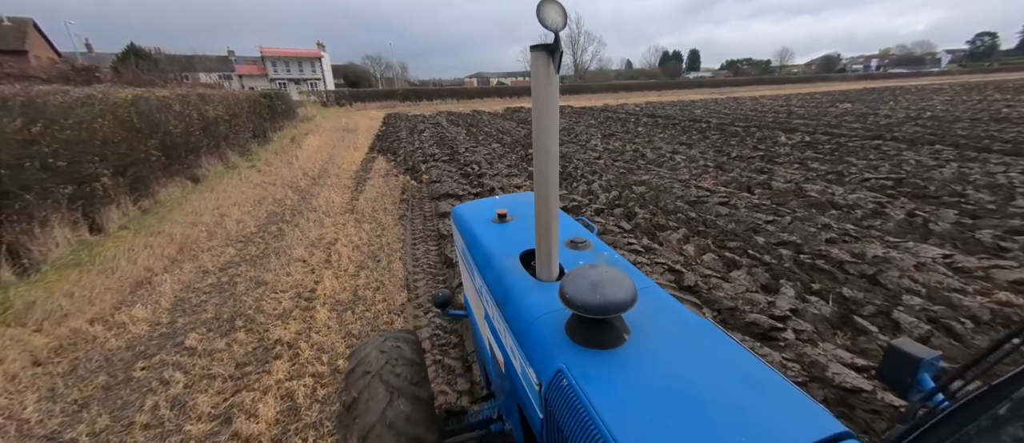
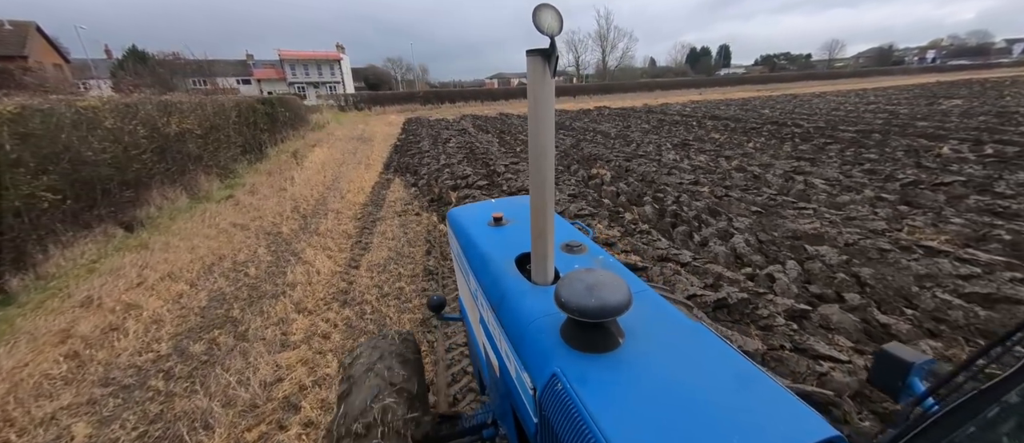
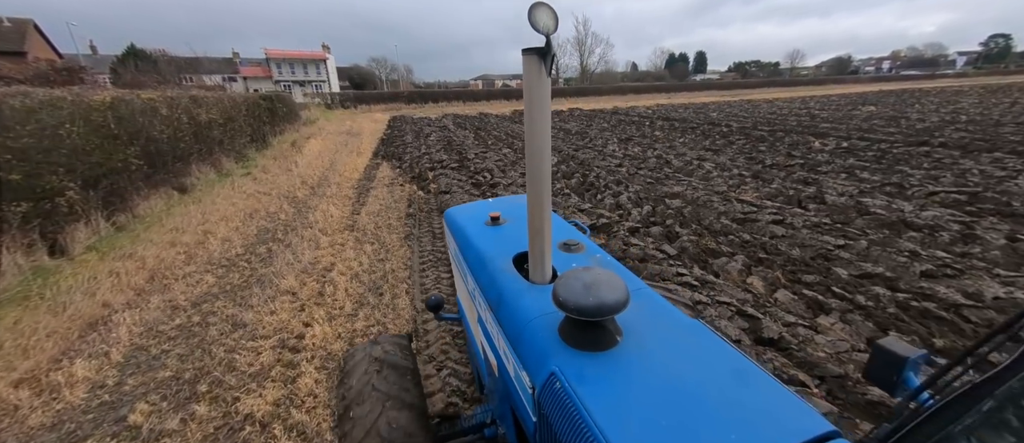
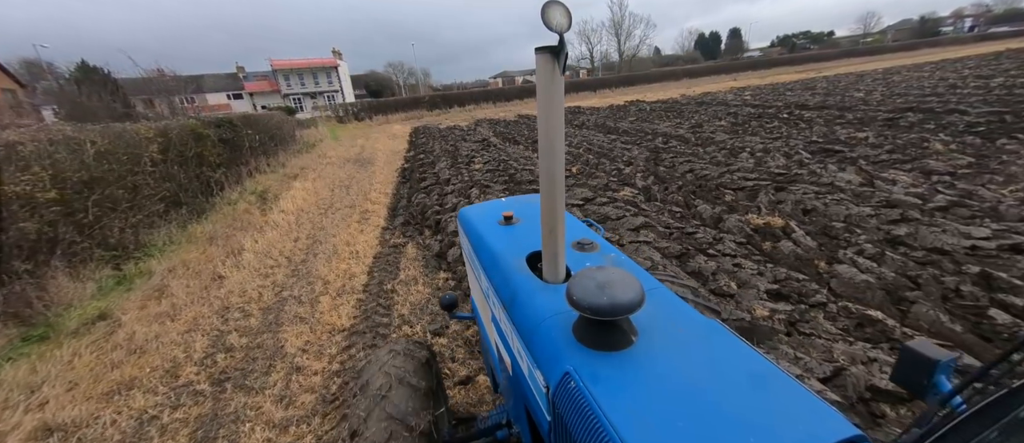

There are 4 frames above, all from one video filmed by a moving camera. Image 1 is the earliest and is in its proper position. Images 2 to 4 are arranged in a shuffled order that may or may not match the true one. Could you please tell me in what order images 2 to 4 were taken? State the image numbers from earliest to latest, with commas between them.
3, 2, 4
